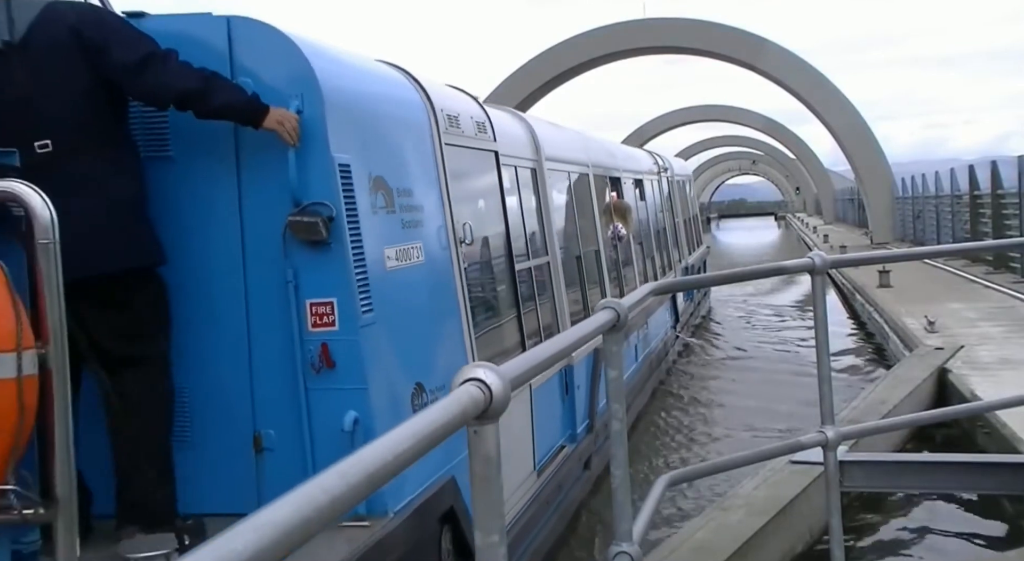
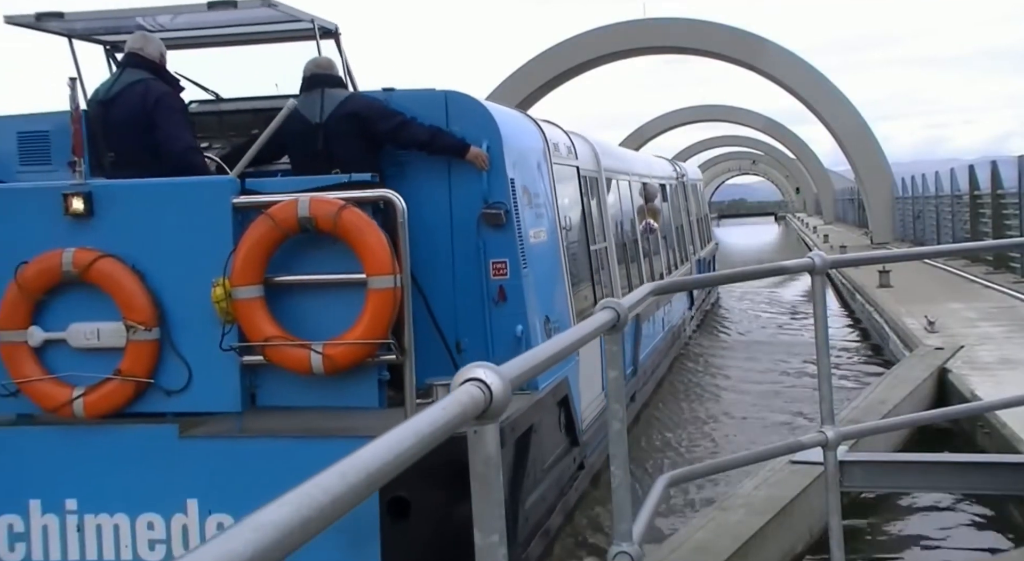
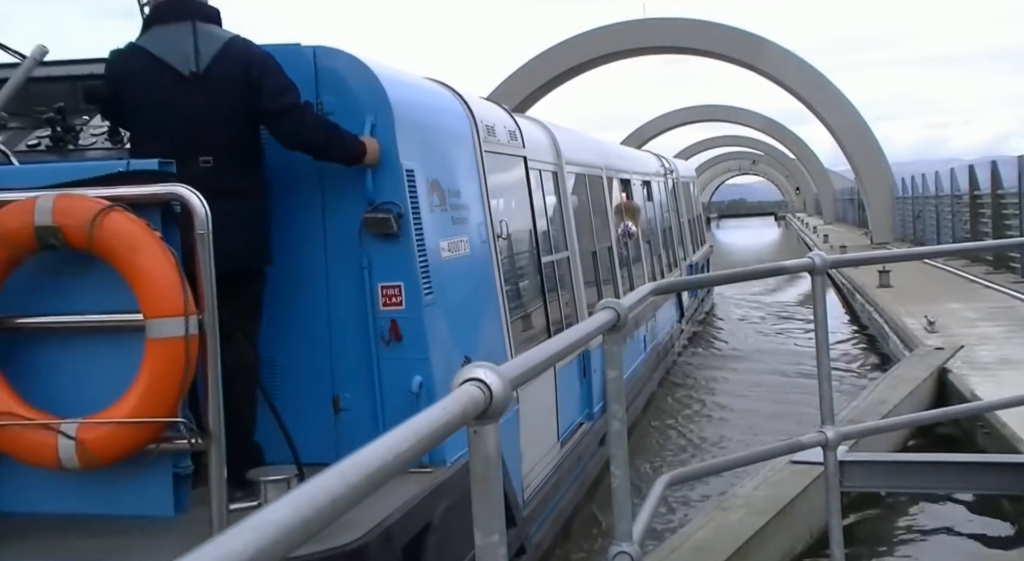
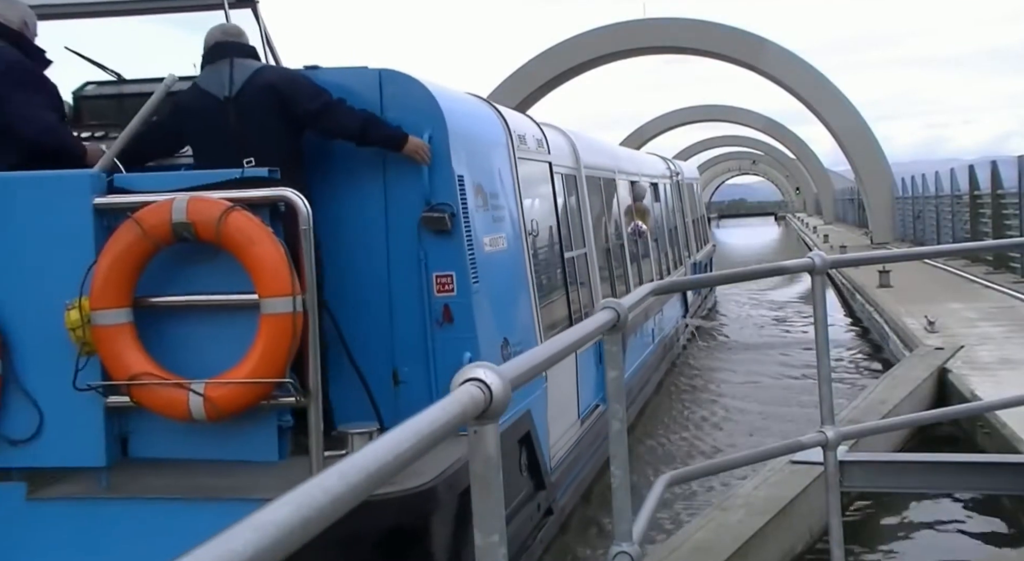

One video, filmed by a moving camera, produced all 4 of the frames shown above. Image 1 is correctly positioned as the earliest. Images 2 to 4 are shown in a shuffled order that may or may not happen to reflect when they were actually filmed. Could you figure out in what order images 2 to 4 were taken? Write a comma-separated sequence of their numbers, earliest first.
3, 4, 2
